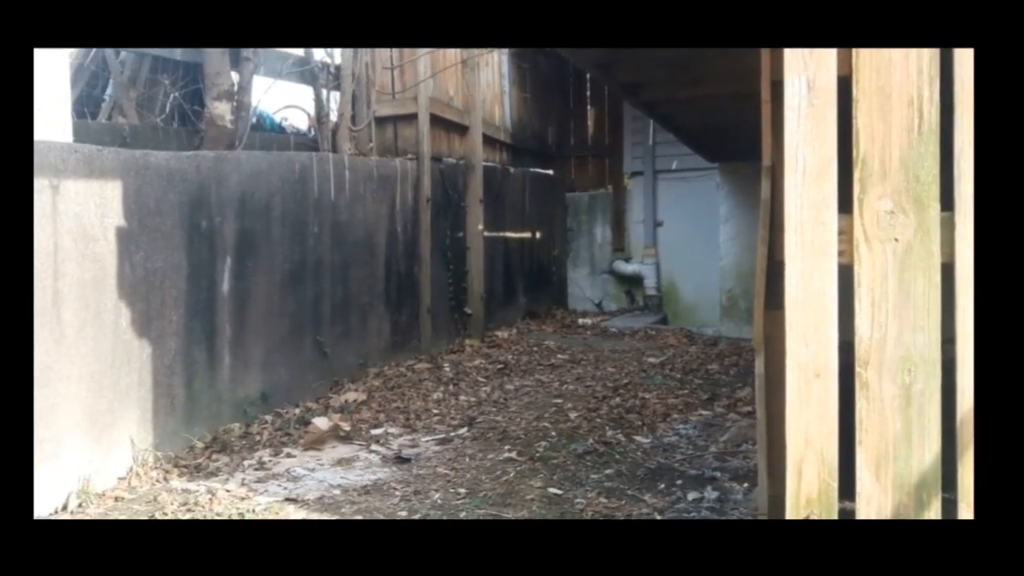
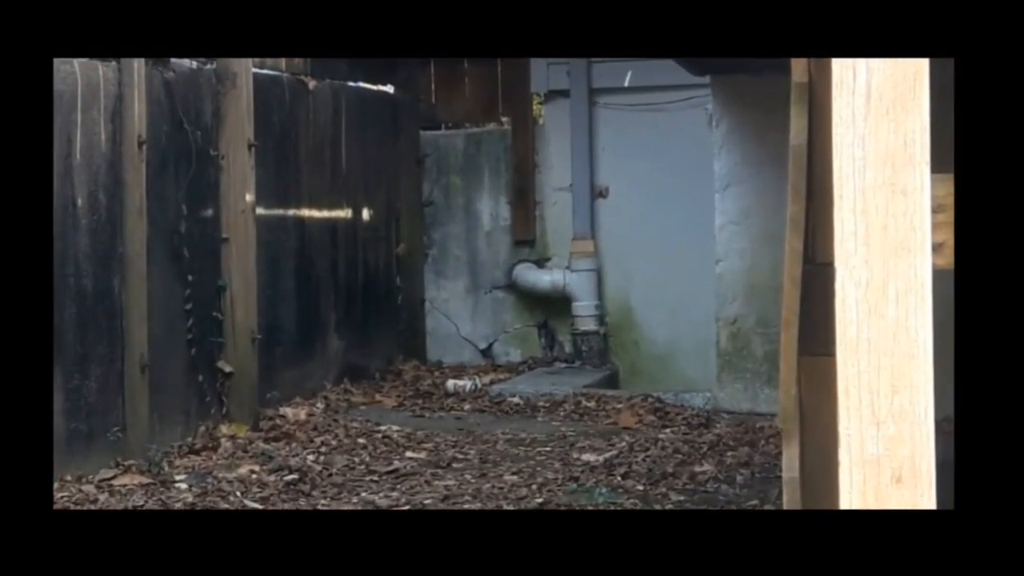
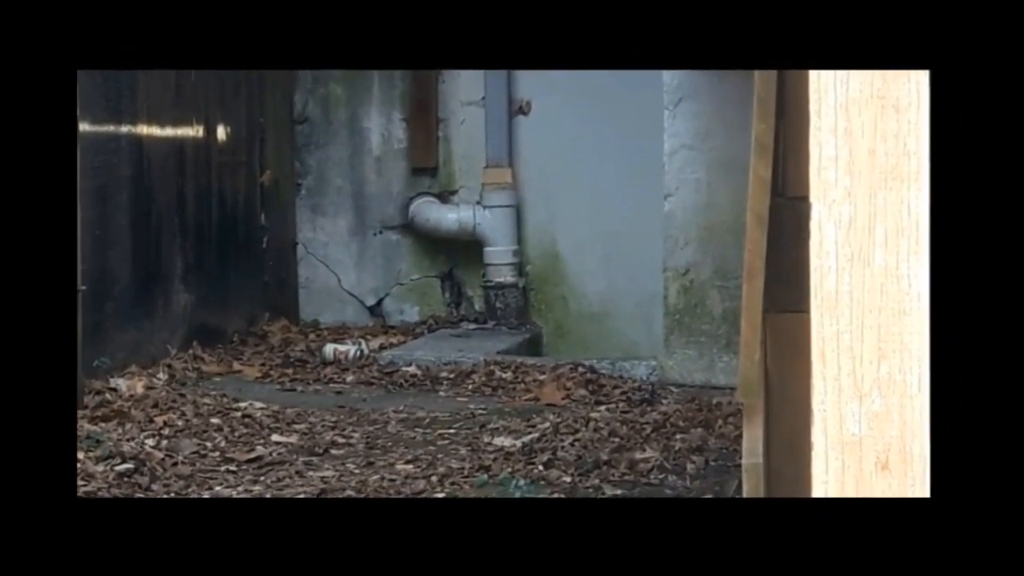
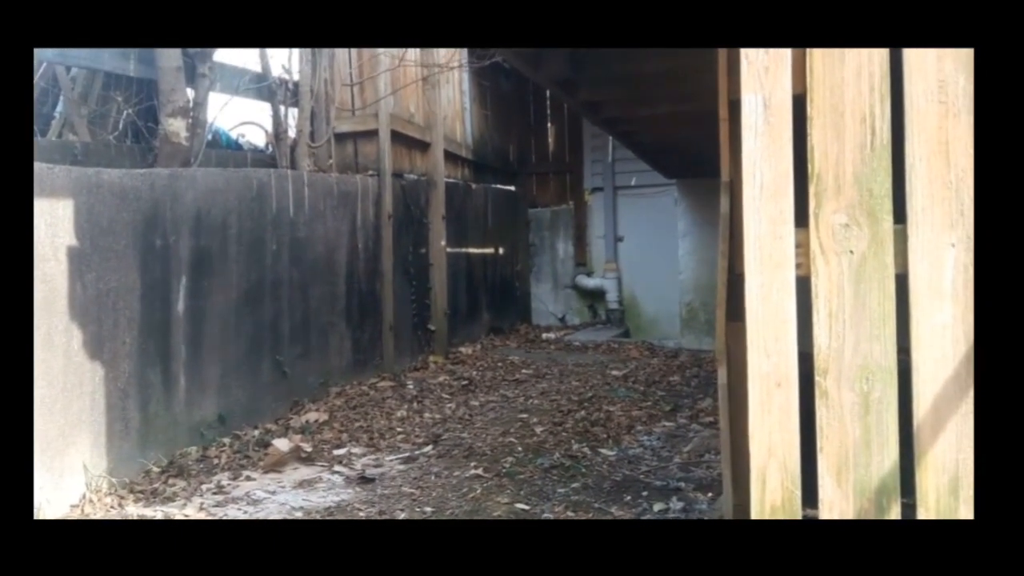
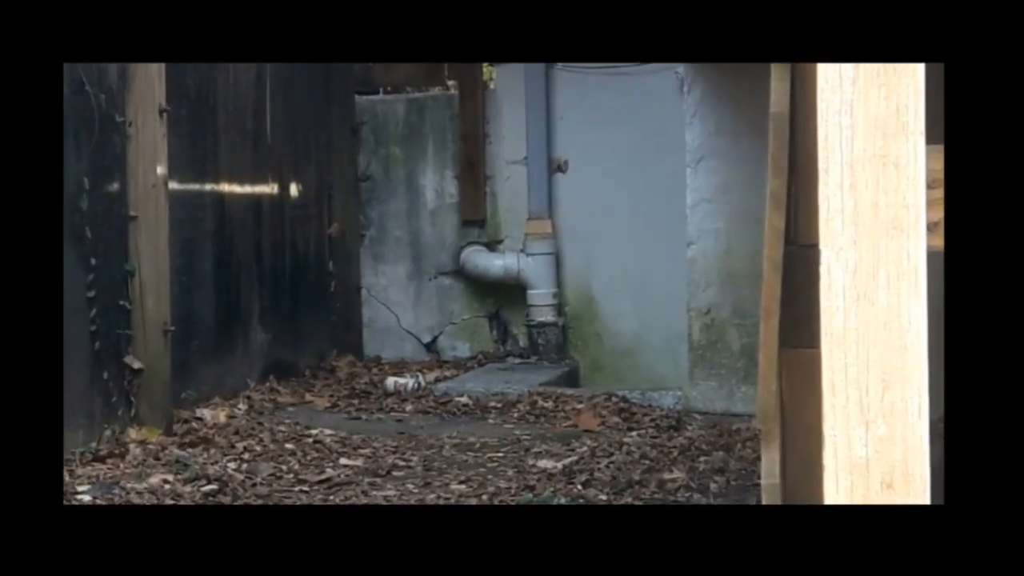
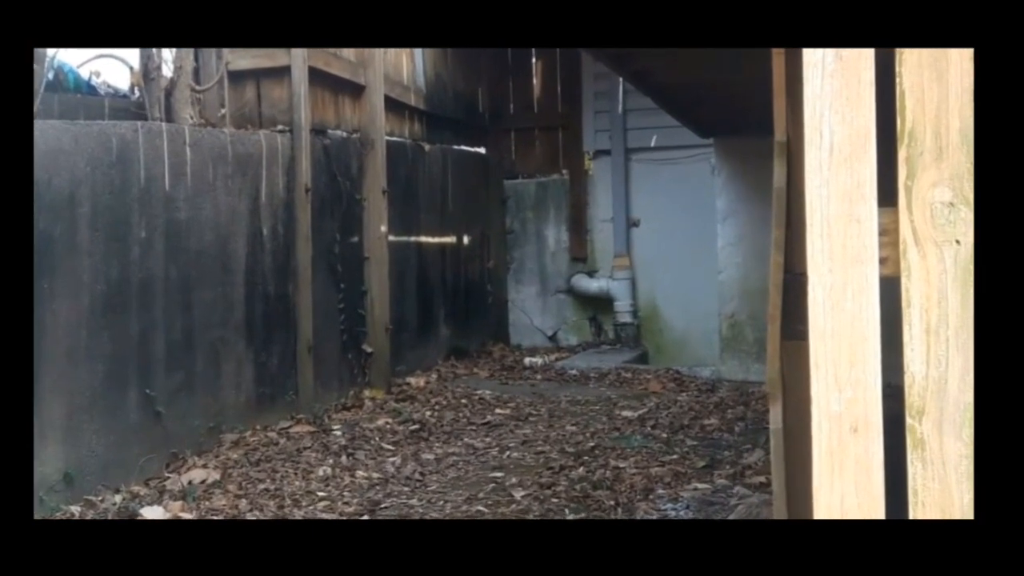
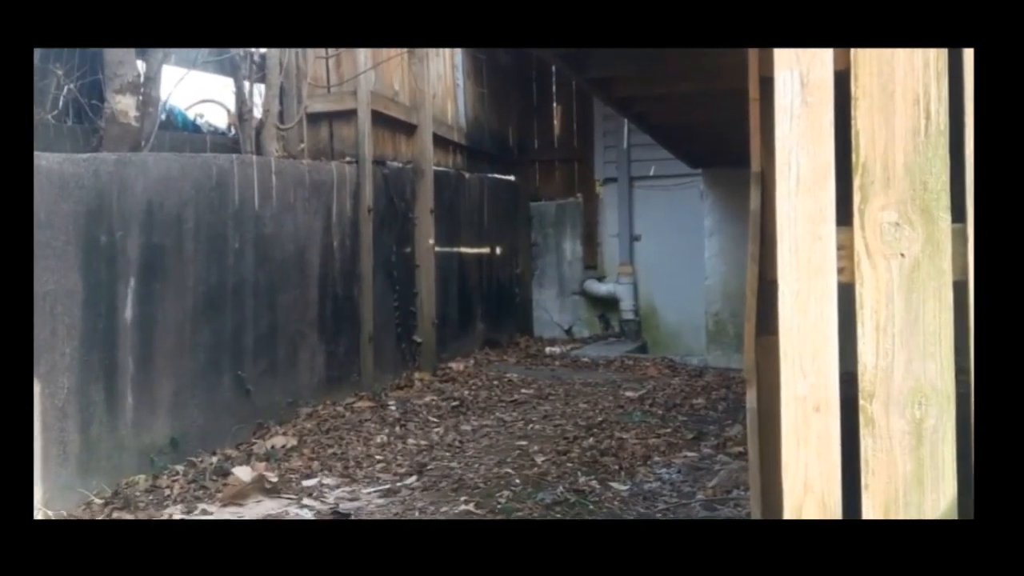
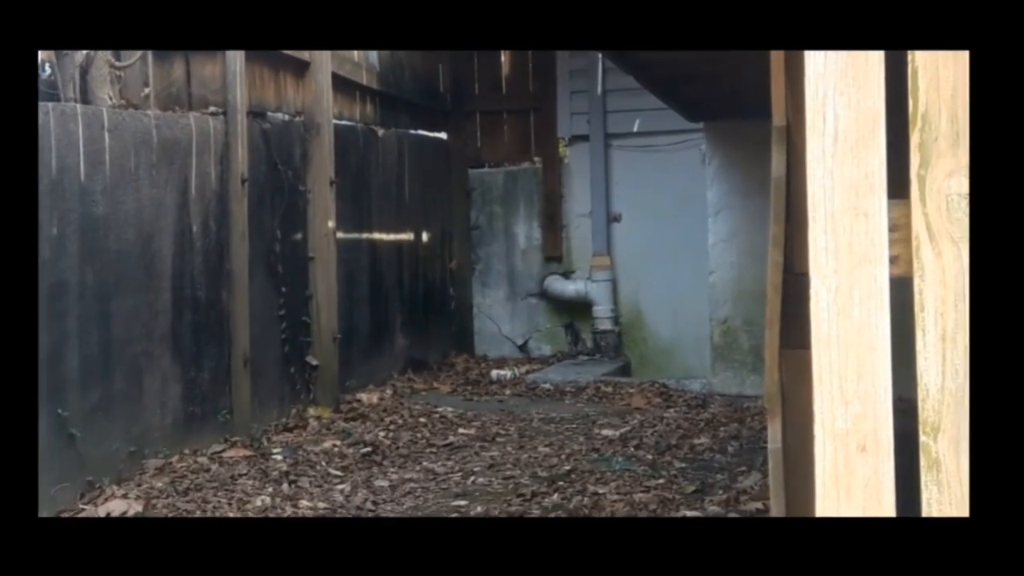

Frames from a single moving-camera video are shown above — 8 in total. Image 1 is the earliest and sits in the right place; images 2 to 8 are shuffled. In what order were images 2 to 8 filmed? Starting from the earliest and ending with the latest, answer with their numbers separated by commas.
4, 7, 6, 8, 2, 5, 3
